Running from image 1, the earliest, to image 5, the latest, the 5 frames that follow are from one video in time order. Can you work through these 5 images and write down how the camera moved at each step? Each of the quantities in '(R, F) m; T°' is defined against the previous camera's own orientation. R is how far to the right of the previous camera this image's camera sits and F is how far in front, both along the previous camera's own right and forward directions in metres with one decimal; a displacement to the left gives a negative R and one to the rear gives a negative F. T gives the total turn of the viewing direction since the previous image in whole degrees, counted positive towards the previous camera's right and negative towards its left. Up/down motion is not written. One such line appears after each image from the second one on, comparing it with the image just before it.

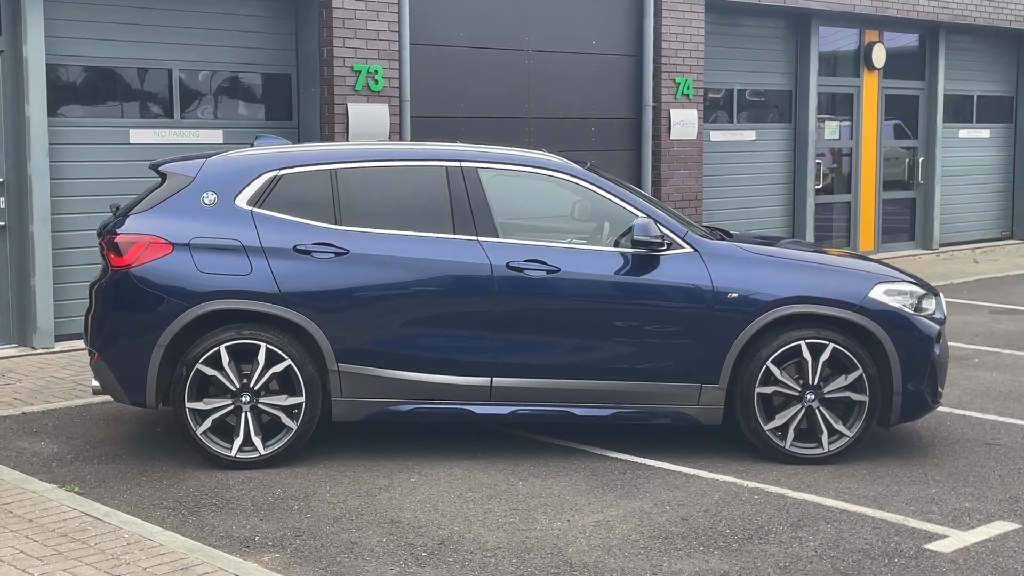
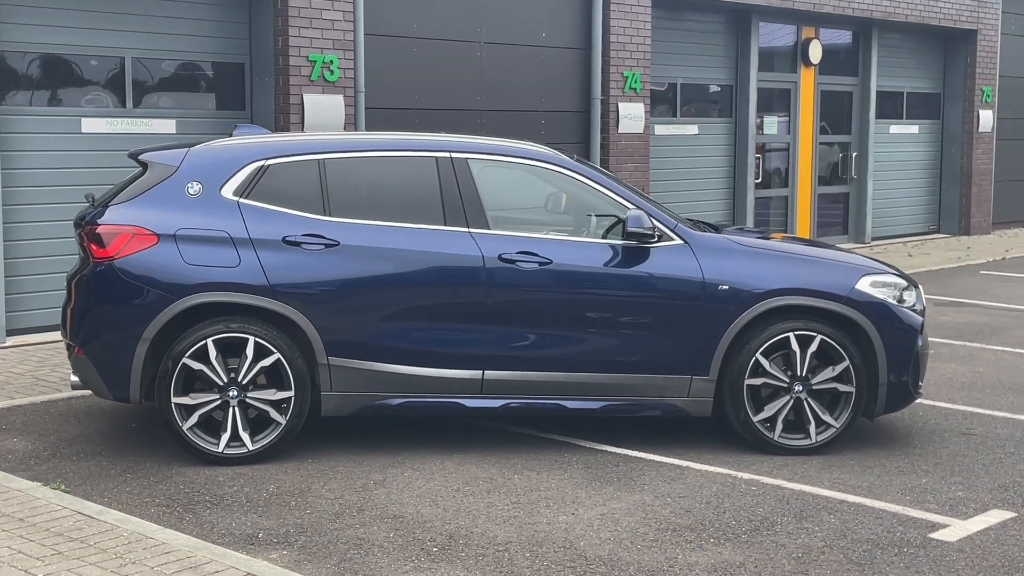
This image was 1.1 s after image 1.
(-0.3, +0.1) m; +3°
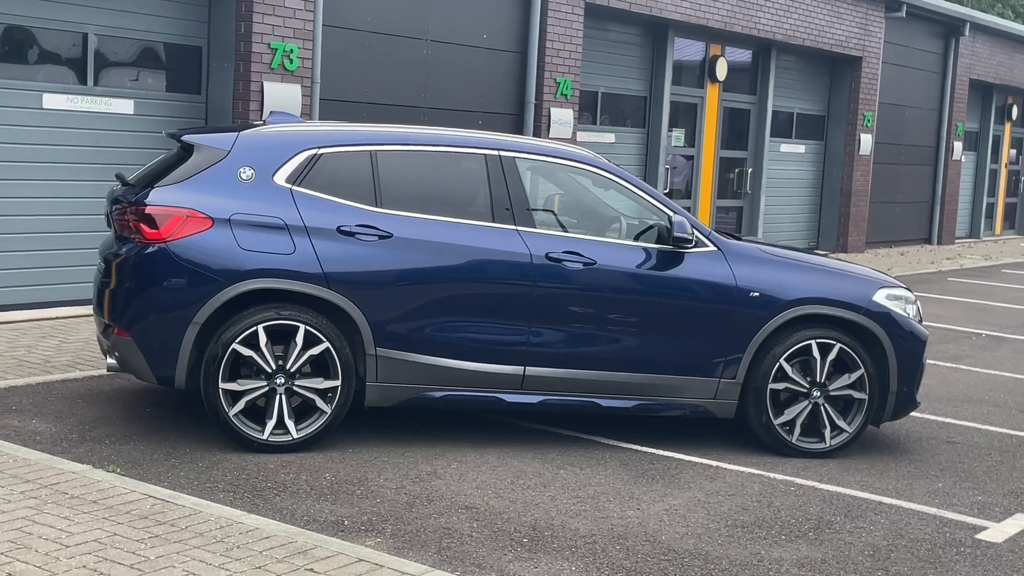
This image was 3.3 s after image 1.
(-0.9, -0.1) m; +6°
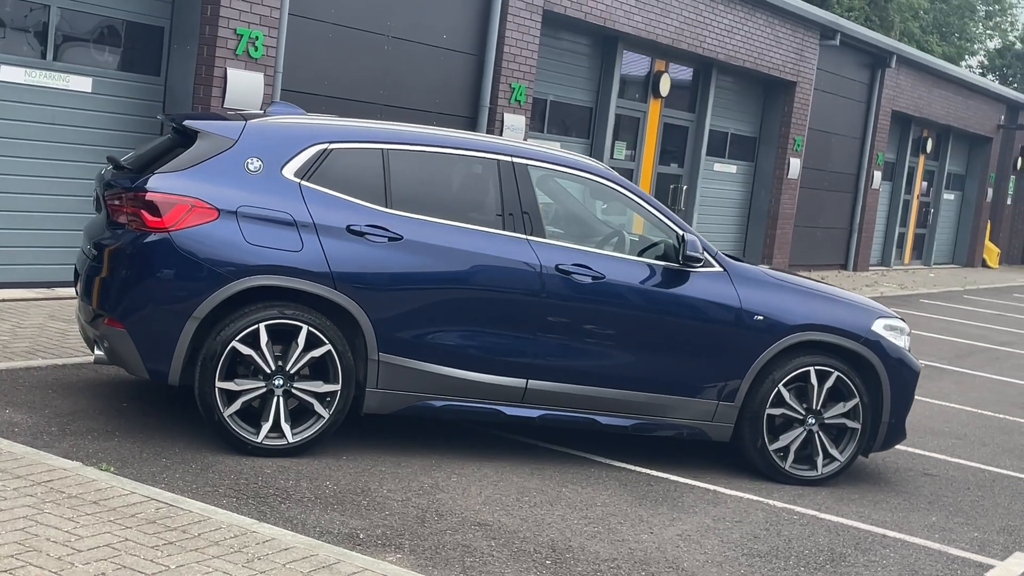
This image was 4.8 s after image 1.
(-0.5, +0.2) m; +4°
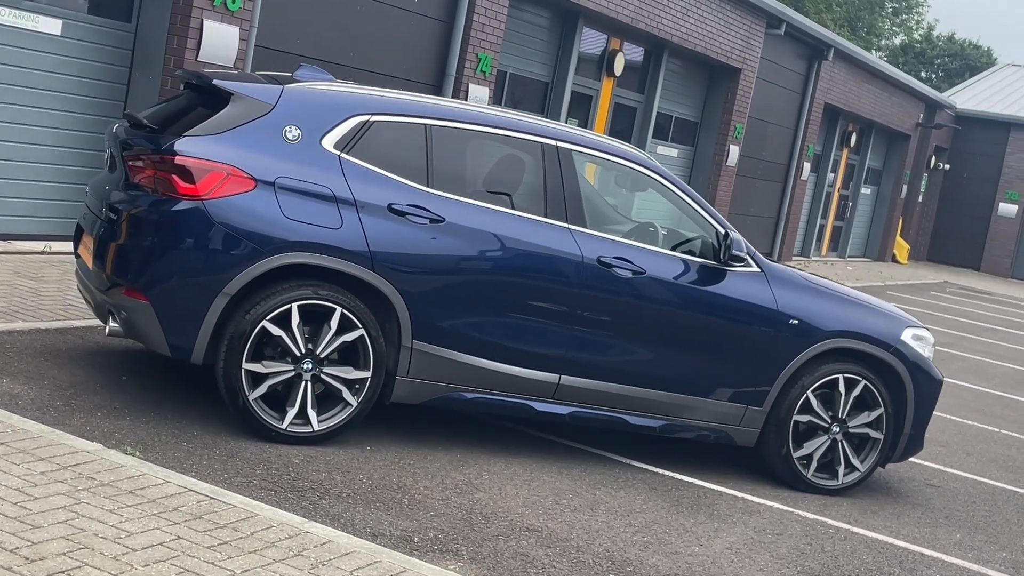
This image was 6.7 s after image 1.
(-0.6, +0.3) m; +4°
